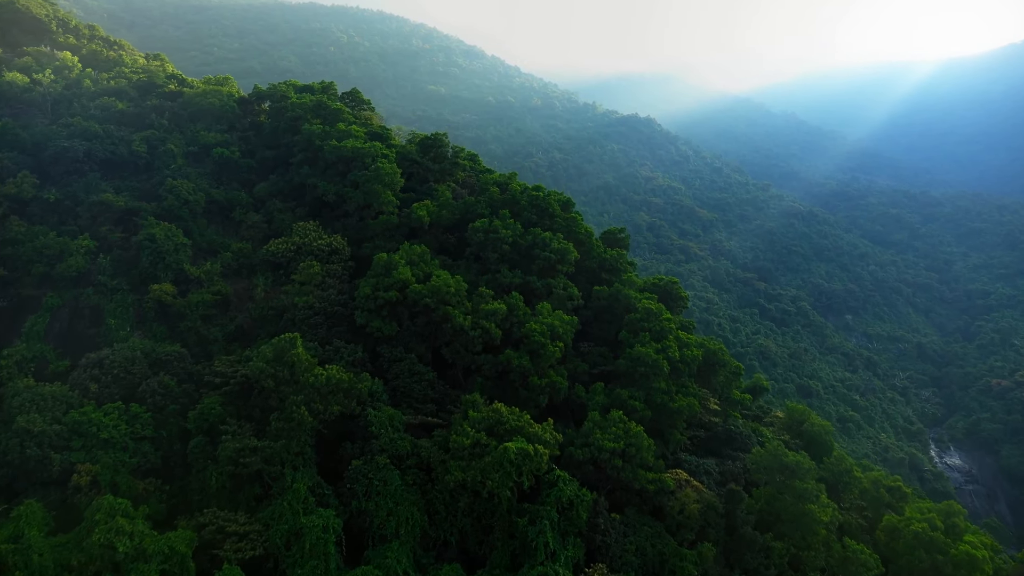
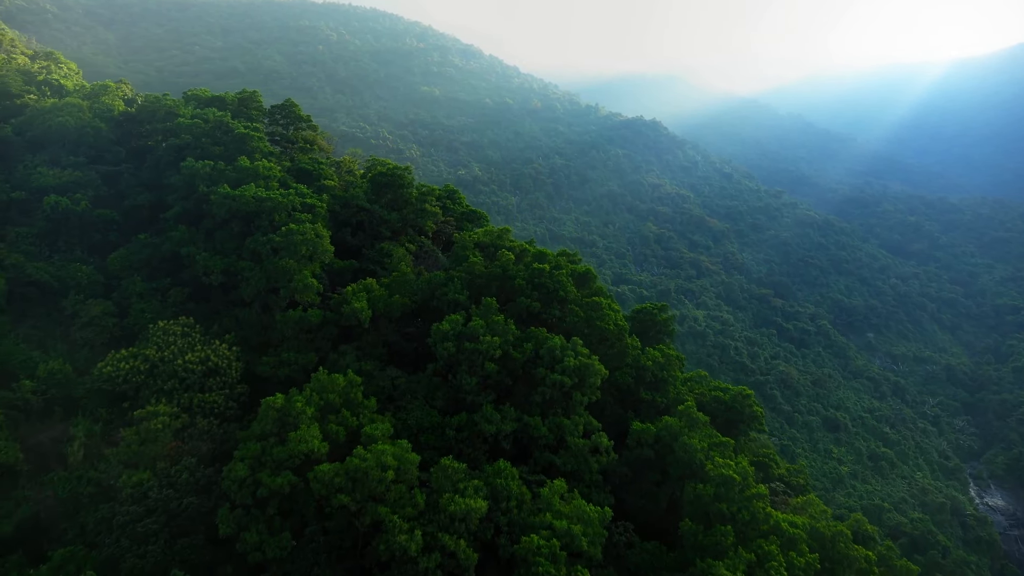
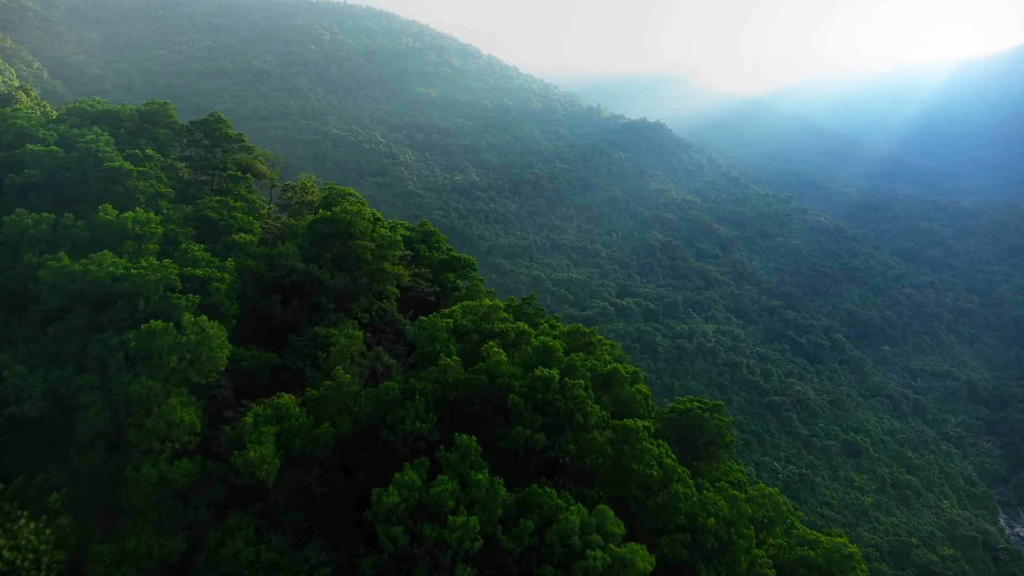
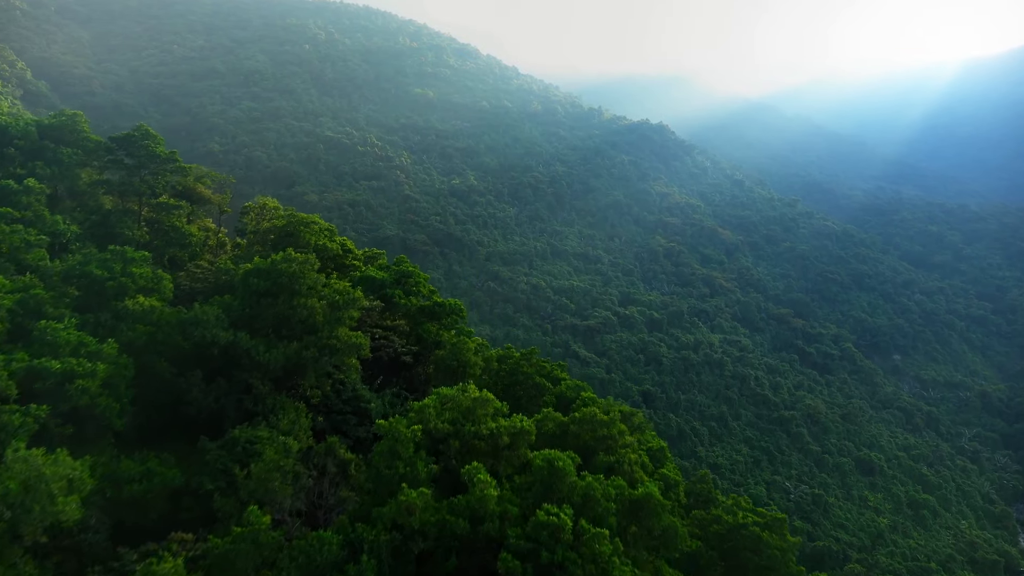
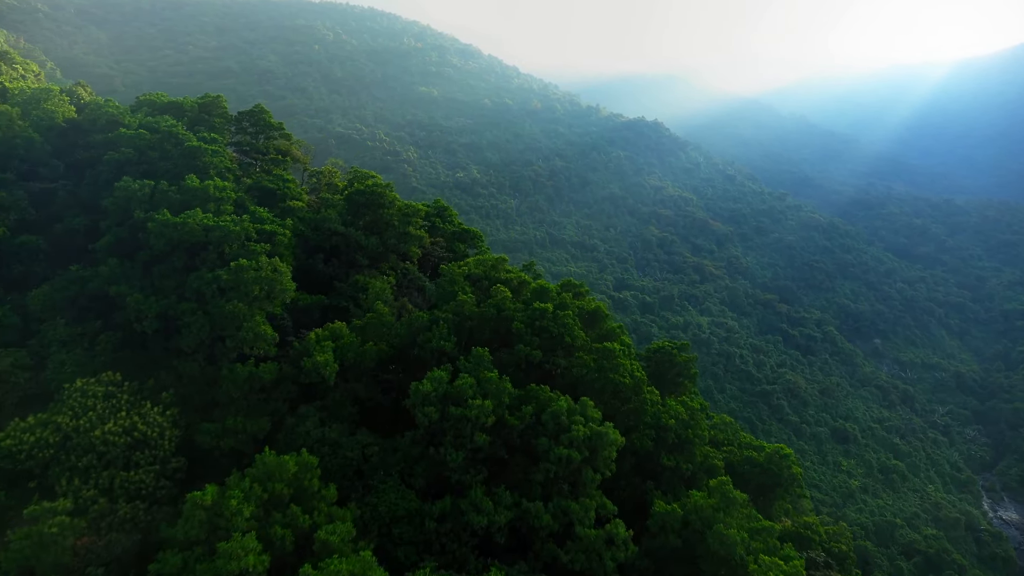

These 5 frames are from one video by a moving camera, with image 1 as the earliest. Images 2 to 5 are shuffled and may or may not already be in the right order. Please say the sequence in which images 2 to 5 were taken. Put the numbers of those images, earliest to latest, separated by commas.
2, 5, 3, 4
